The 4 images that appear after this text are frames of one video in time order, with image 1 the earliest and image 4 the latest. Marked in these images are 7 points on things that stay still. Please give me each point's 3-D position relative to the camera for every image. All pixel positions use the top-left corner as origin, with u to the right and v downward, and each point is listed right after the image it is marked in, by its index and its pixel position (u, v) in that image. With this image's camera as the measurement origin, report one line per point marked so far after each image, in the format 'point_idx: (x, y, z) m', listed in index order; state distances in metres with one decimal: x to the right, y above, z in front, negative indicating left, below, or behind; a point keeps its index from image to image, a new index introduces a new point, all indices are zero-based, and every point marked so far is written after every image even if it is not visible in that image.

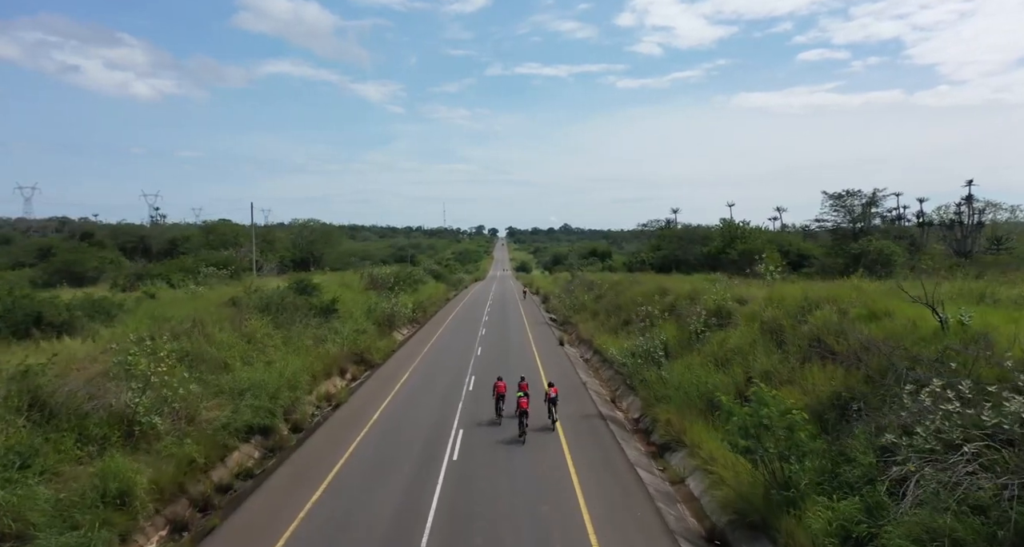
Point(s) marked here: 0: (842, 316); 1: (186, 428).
0: (+7.6, -1.0, +17.6) m
1: (-7.1, -3.4, +16.7) m
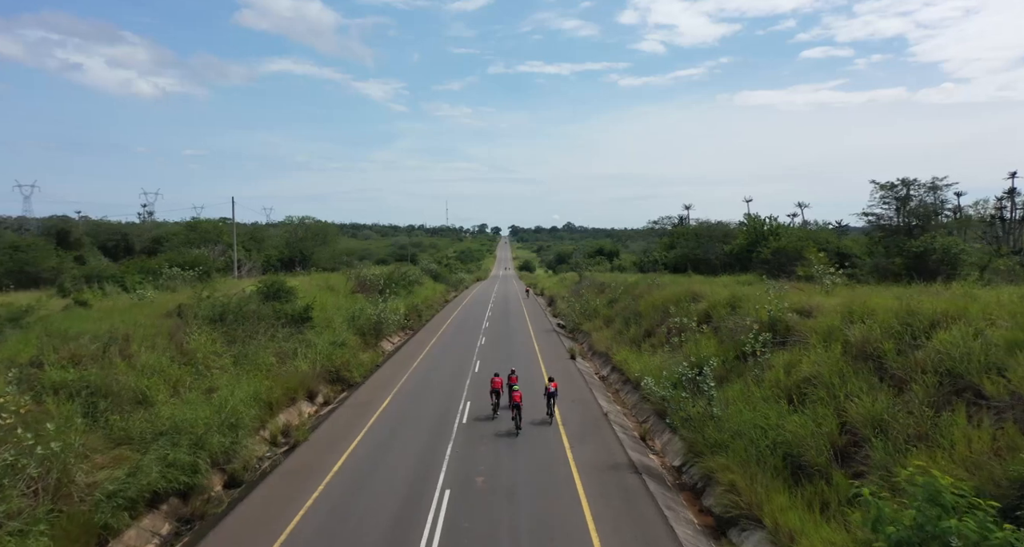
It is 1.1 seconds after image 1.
0: (+7.7, -1.1, +12.4) m
1: (-7.1, -3.5, +11.6) m
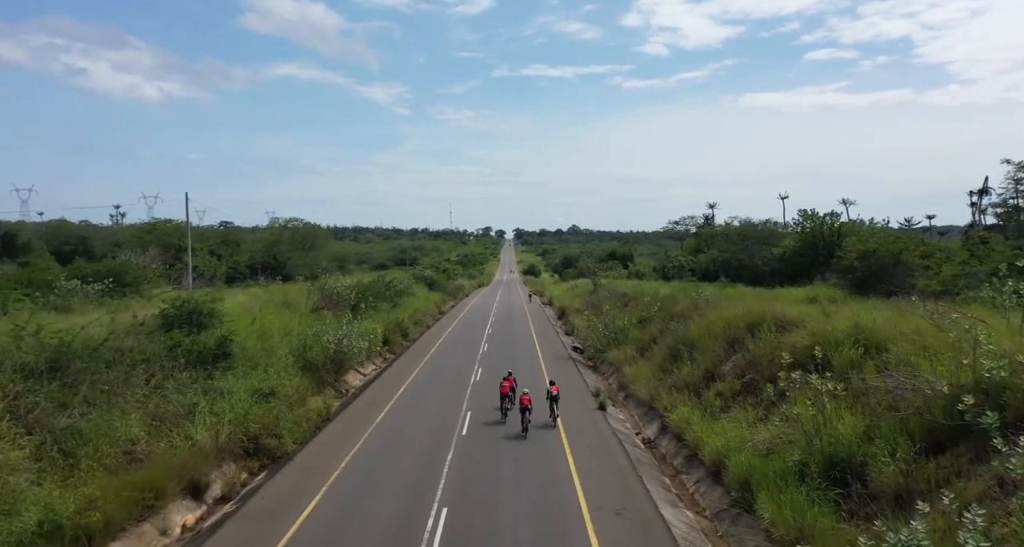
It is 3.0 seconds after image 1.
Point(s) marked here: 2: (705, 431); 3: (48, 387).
0: (+7.7, -1.5, +3.1) m
1: (-7.0, -3.9, +2.3) m
2: (+4.4, -3.5, +17.4) m
3: (-9.3, -2.2, +15.3) m
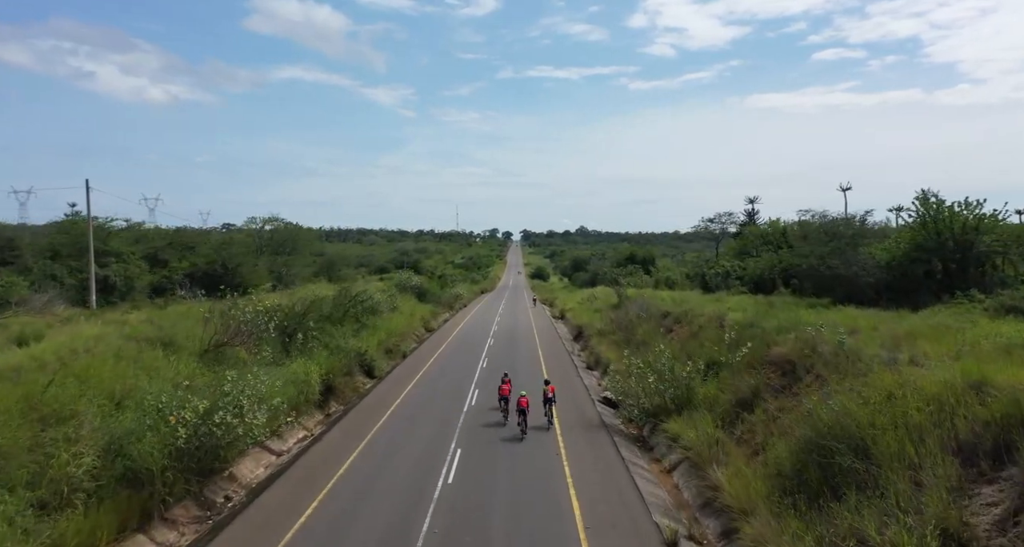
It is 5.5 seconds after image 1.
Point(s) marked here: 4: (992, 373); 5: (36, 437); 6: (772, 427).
0: (+7.4, -1.9, -9.4) m
1: (-7.3, -4.4, -10.0) m
2: (+4.3, -4.1, +5.0) m
3: (-9.4, -2.7, +3.0) m
4: (+7.9, -1.6, +12.1) m
5: (-8.5, -2.9, +14.0) m
6: (+5.5, -2.9, +17.0) m
